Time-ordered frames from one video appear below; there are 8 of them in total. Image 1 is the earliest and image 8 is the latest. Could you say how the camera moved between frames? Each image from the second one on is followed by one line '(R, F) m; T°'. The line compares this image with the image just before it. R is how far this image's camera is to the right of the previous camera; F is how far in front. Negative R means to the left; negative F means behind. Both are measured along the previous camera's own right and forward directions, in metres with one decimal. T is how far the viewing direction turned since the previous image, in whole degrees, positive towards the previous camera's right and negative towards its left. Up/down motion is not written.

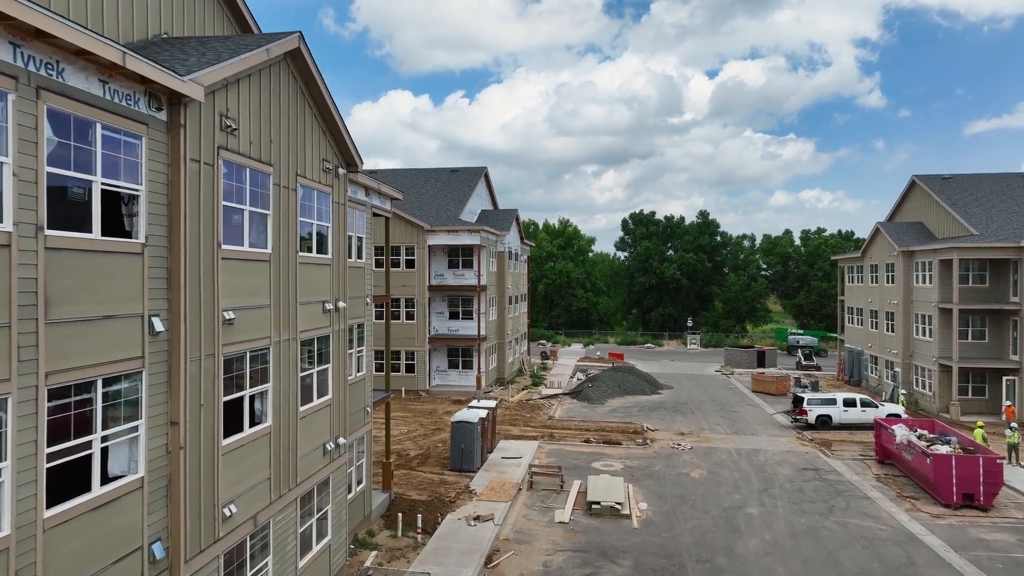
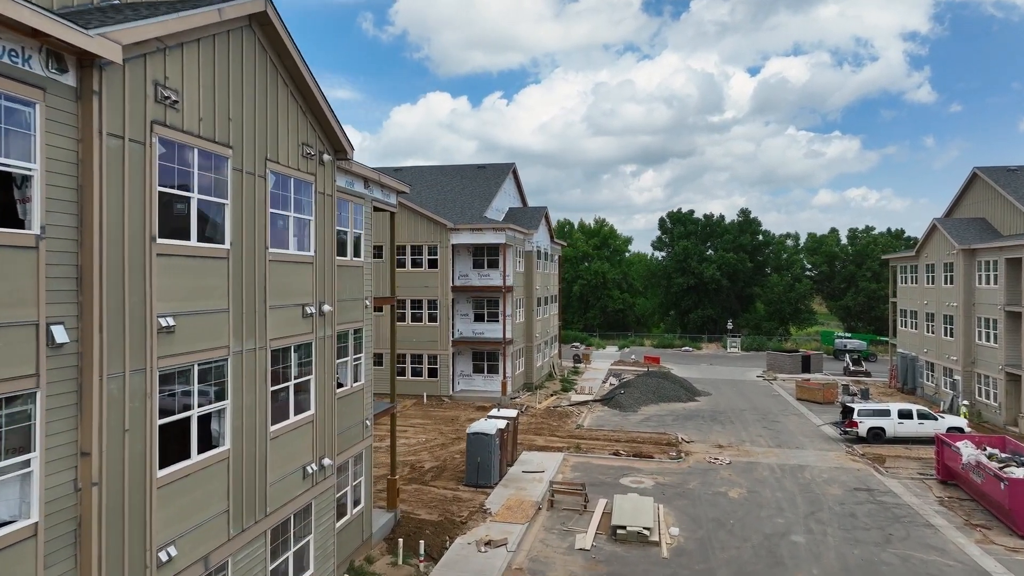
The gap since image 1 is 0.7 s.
(+0.5, +1.5) m; -3°
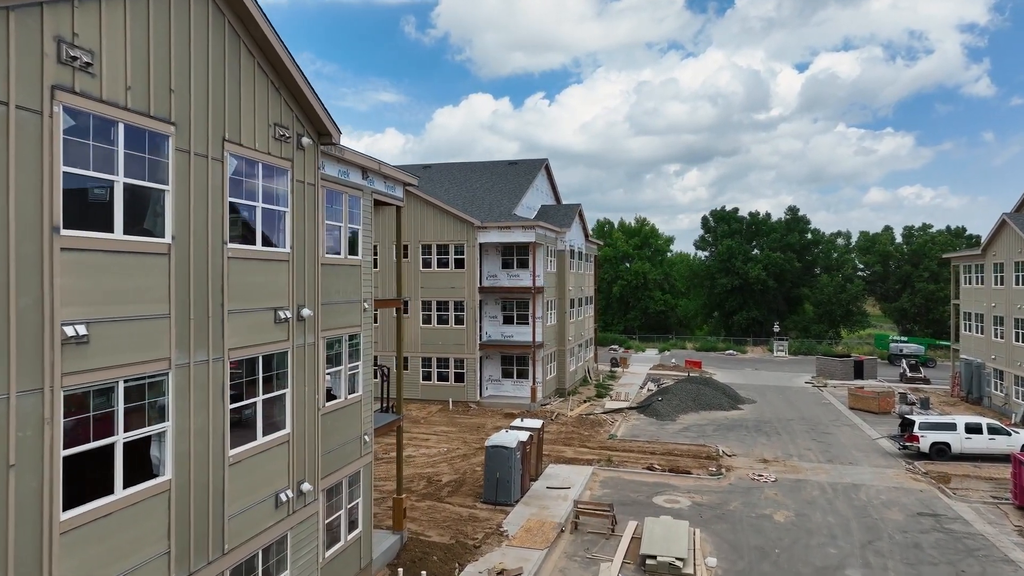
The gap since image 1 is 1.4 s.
(+0.5, +1.5) m; -3°
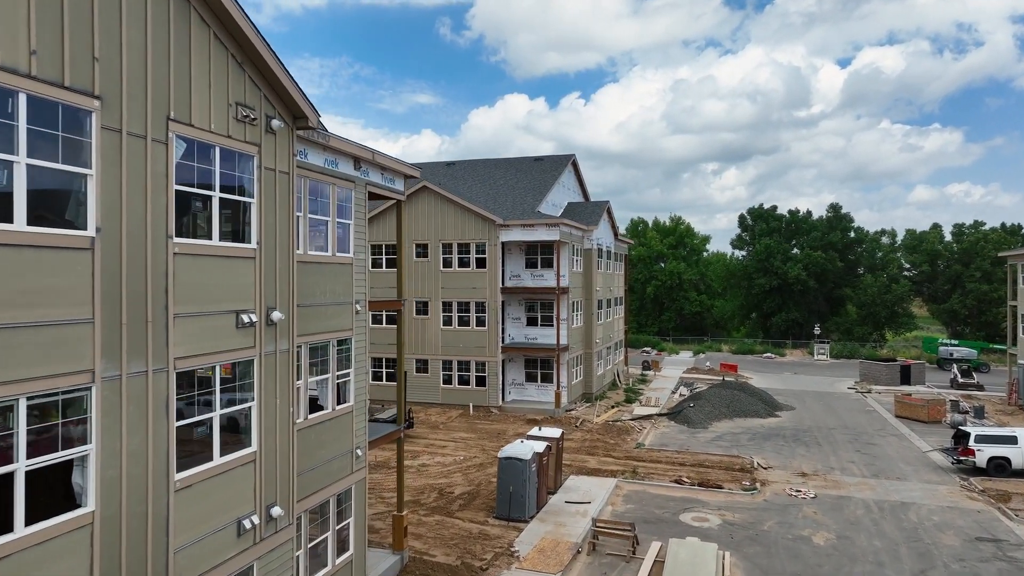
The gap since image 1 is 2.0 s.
(+0.5, +1.2) m; -3°
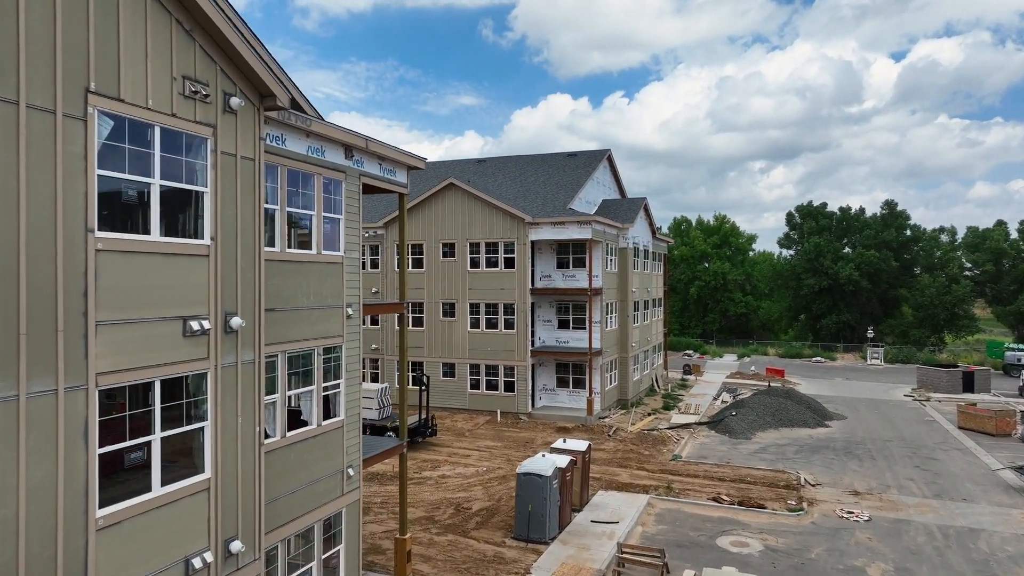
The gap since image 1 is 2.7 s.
(+0.5, +1.3) m; -4°
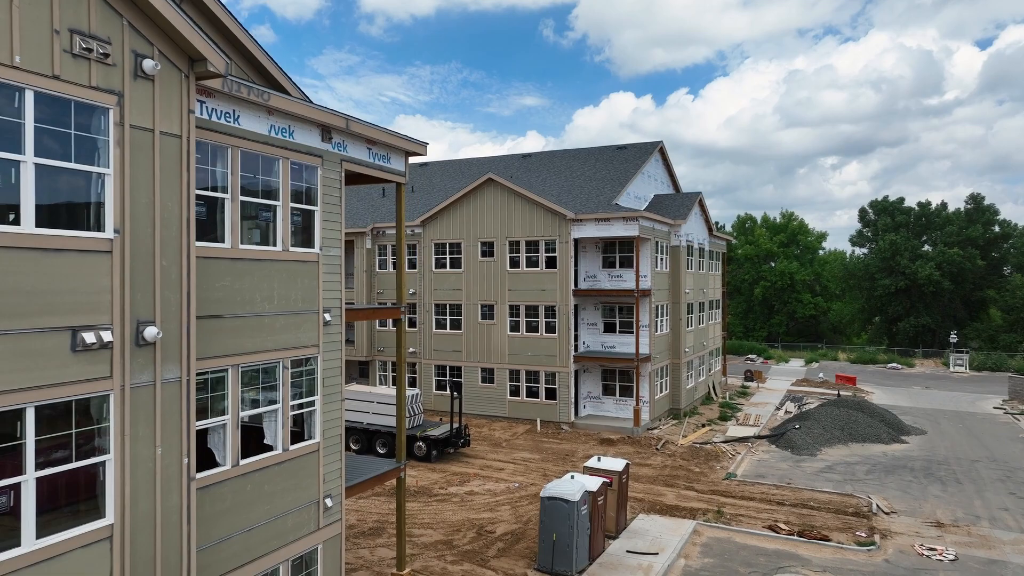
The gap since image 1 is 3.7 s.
(+0.7, +1.6) m; -5°
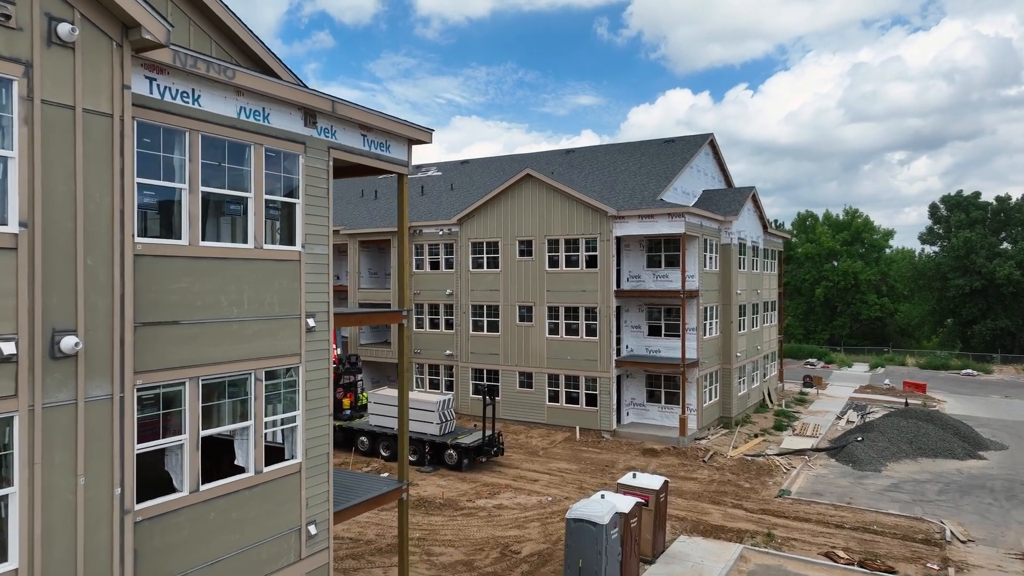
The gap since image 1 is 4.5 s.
(+0.5, +1.1) m; -4°
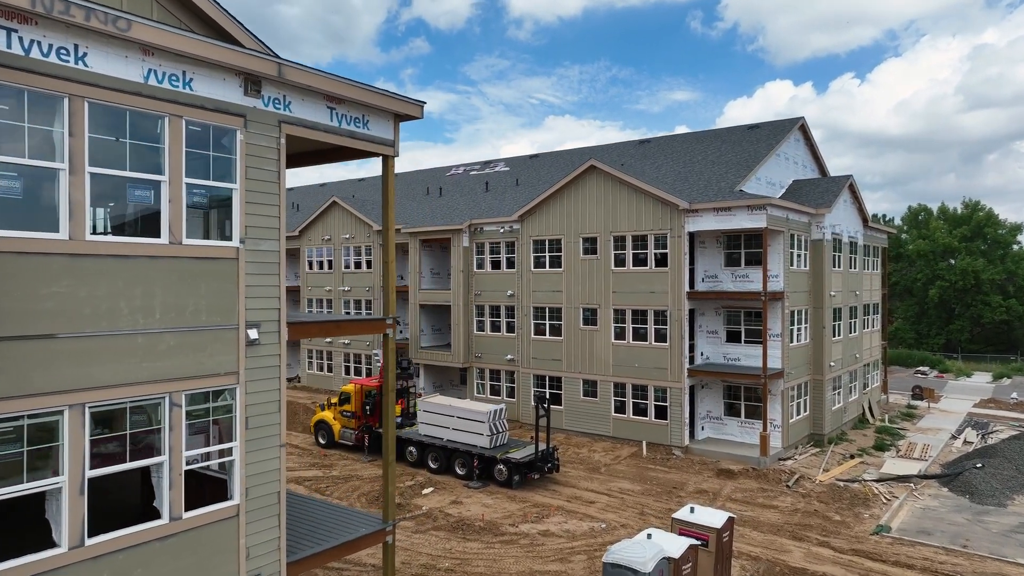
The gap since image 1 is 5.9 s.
(+1.0, +1.8) m; -7°
